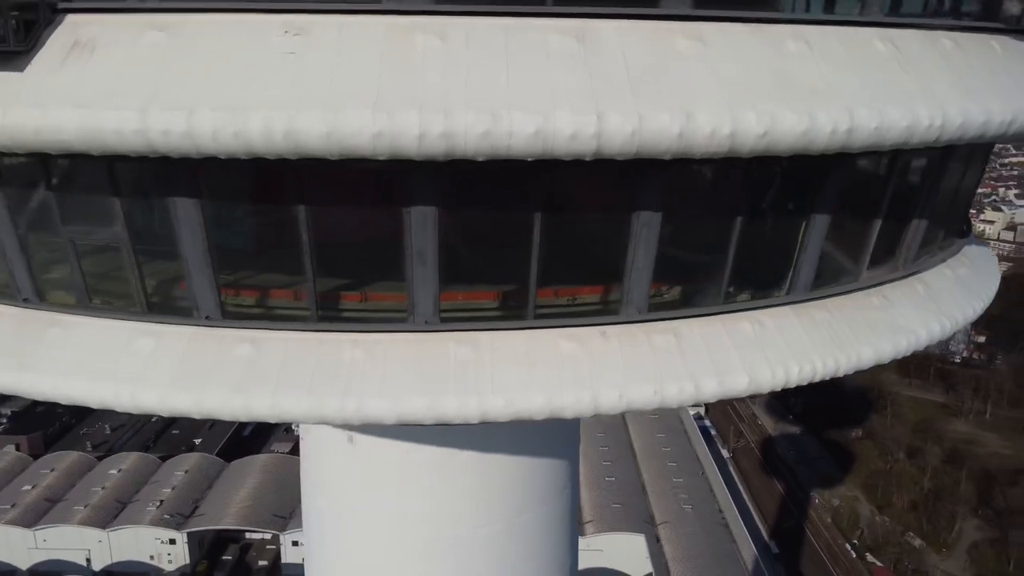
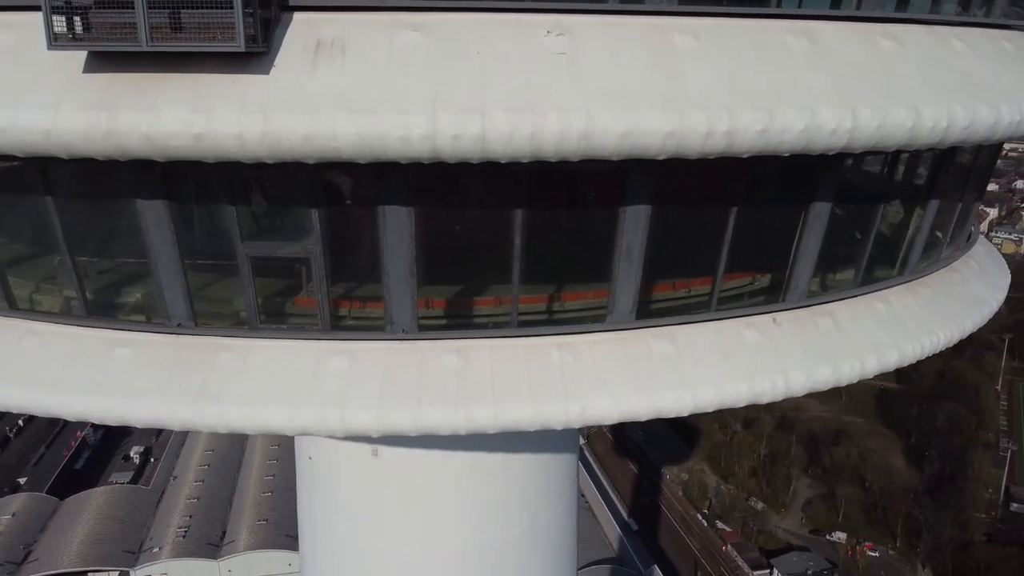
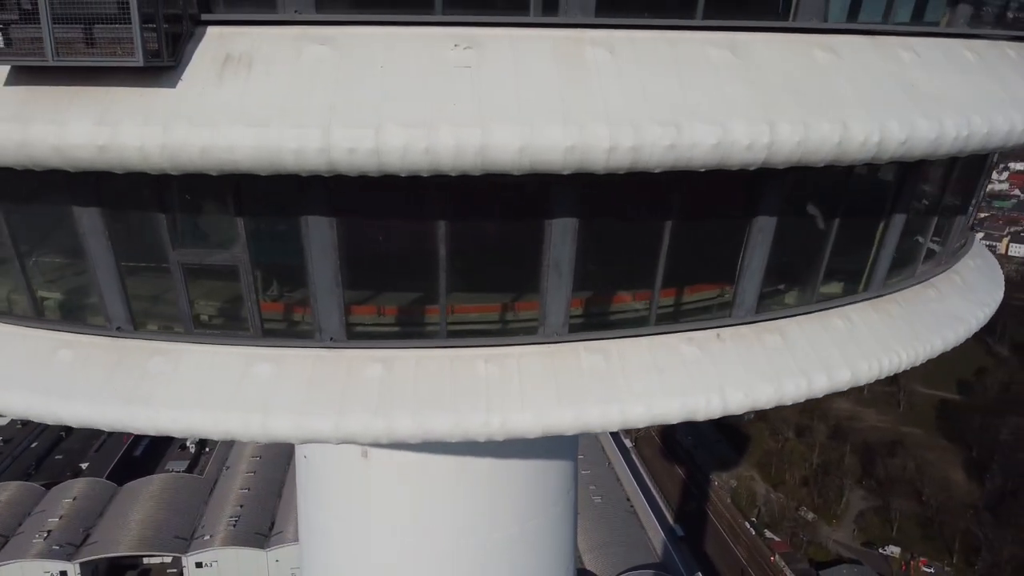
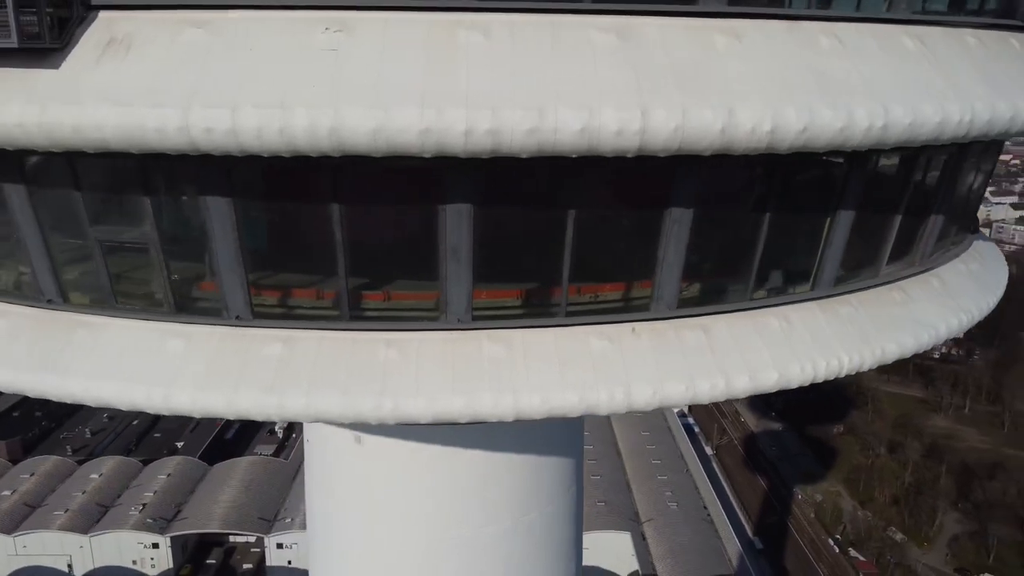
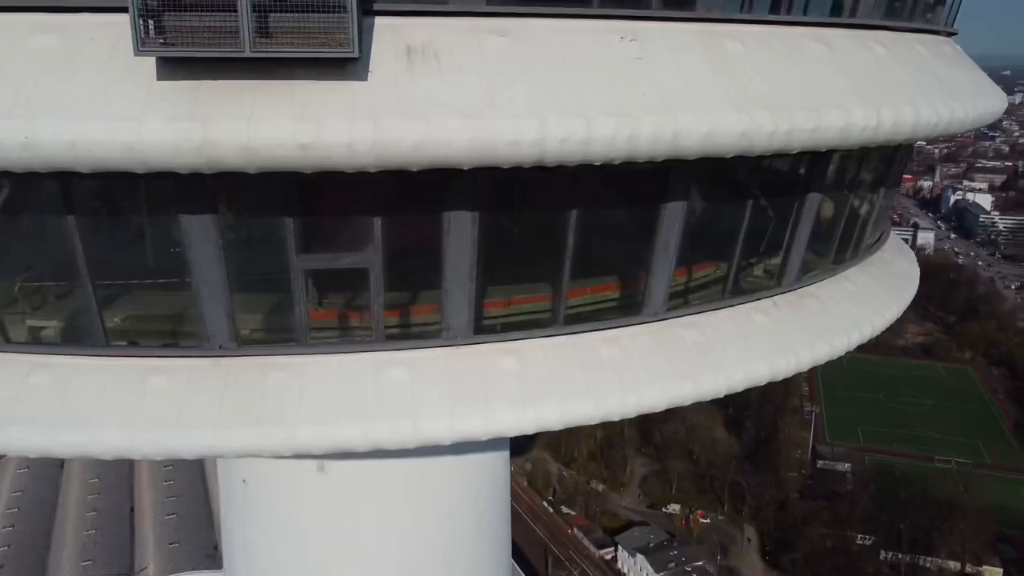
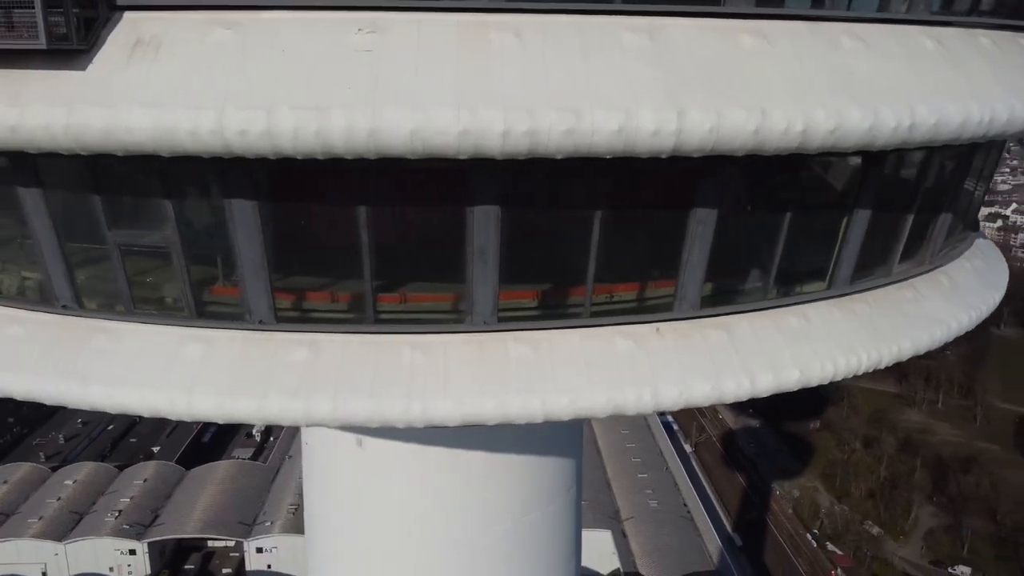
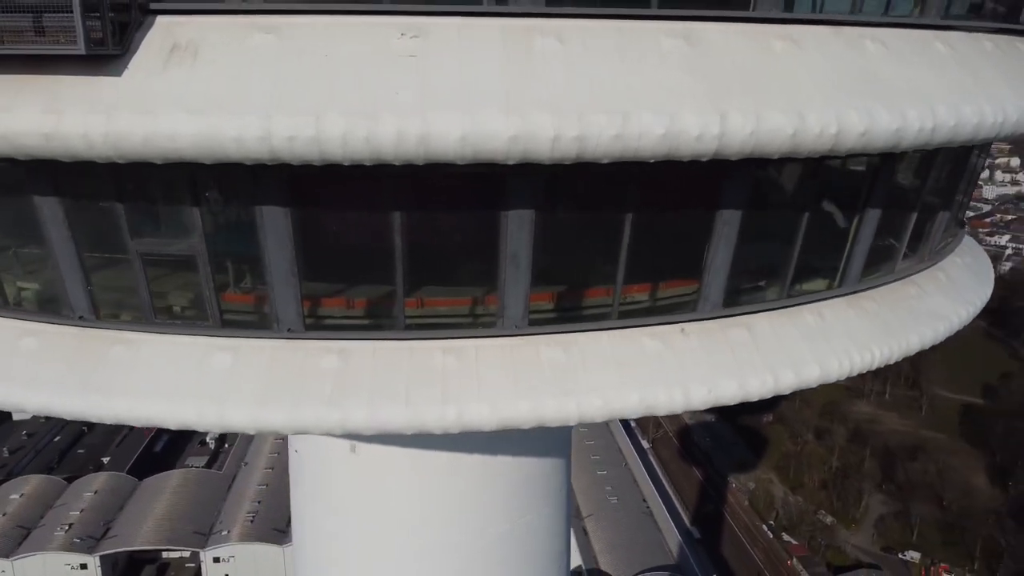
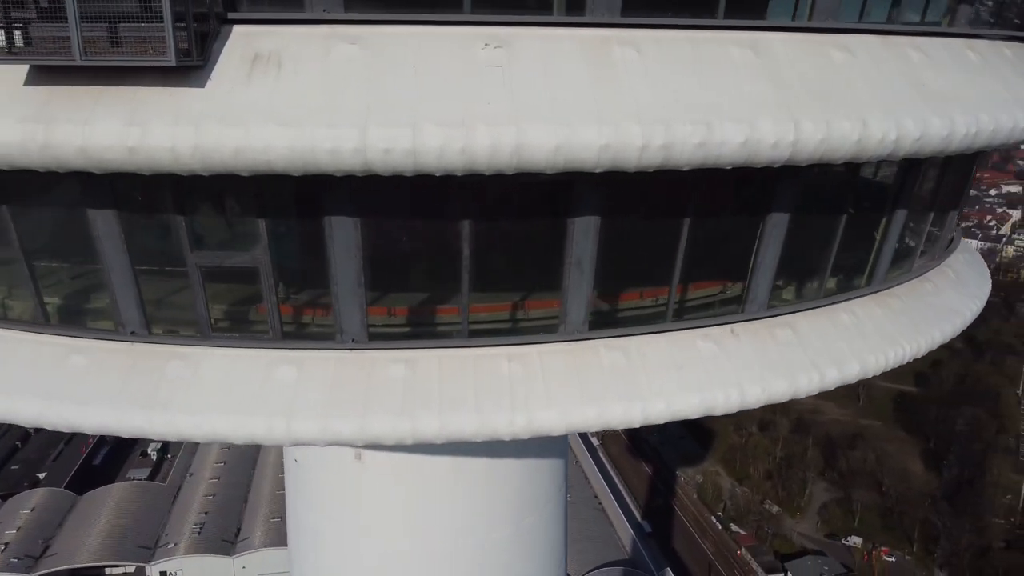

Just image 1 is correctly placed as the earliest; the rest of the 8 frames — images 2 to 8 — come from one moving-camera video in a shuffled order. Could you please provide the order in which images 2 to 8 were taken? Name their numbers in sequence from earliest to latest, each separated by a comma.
4, 6, 7, 3, 8, 2, 5
